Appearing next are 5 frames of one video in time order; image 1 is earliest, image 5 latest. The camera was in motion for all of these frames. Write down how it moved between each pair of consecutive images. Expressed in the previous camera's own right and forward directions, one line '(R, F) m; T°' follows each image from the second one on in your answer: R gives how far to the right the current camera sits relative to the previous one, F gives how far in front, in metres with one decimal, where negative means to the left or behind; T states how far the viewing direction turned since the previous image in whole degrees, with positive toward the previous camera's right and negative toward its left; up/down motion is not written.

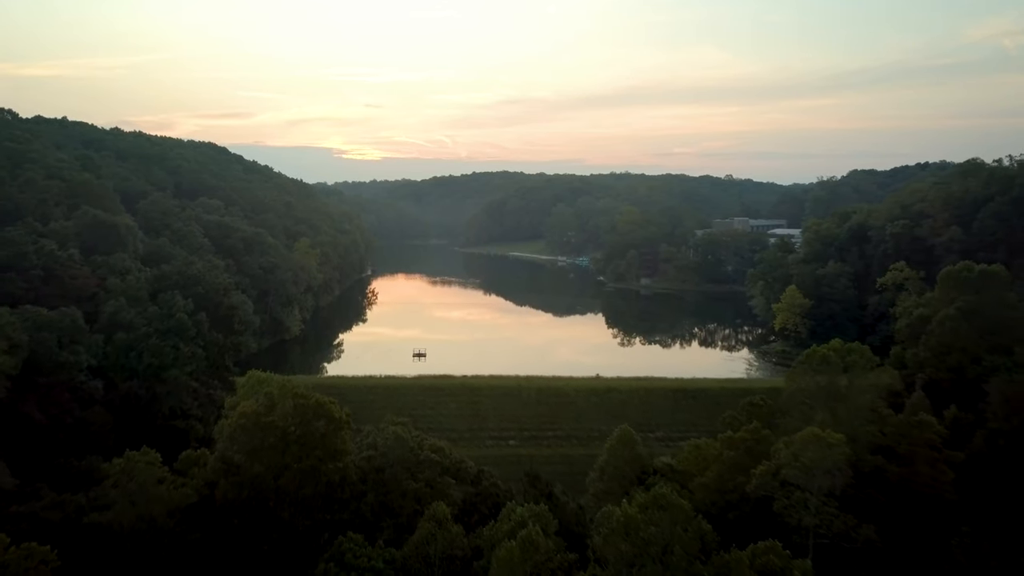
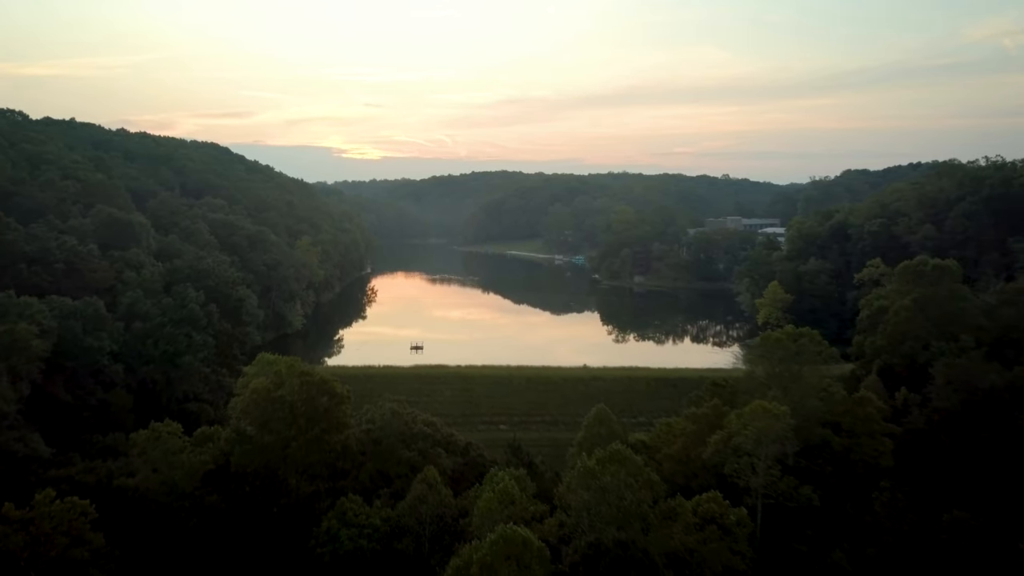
(+0.5, -2.1) m; 0°
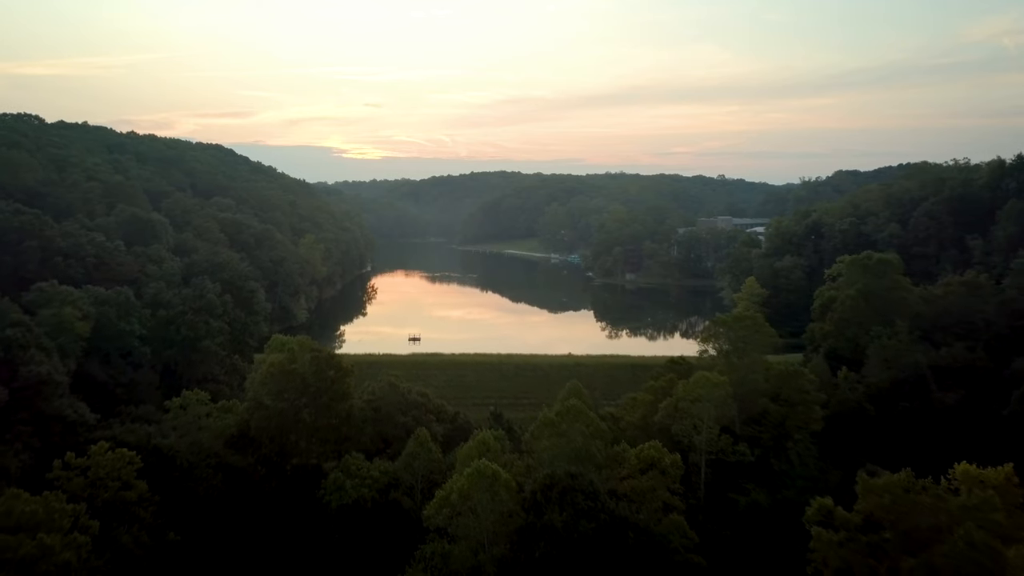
(+0.6, -3.2) m; 0°
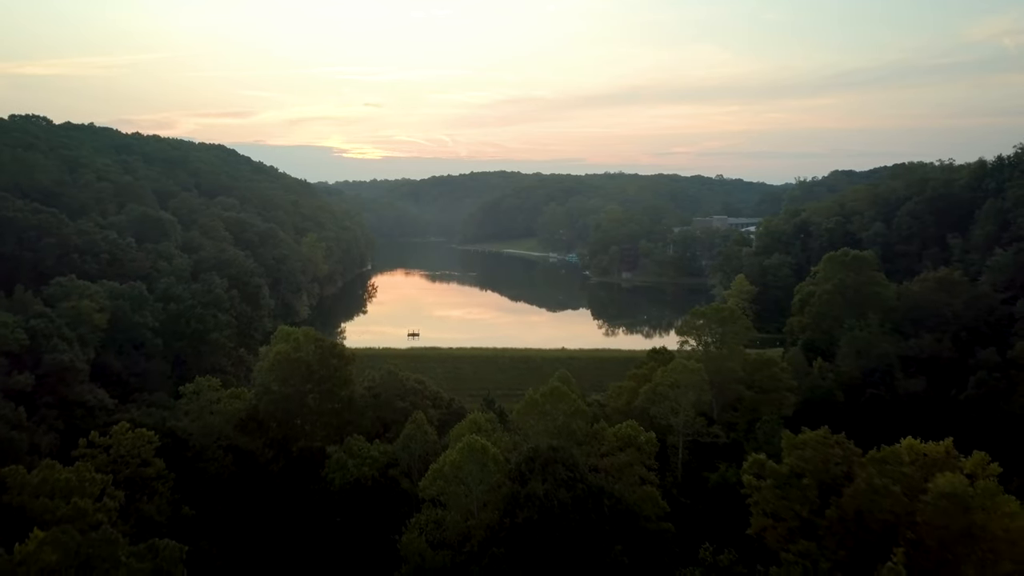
(+0.3, -1.6) m; 0°
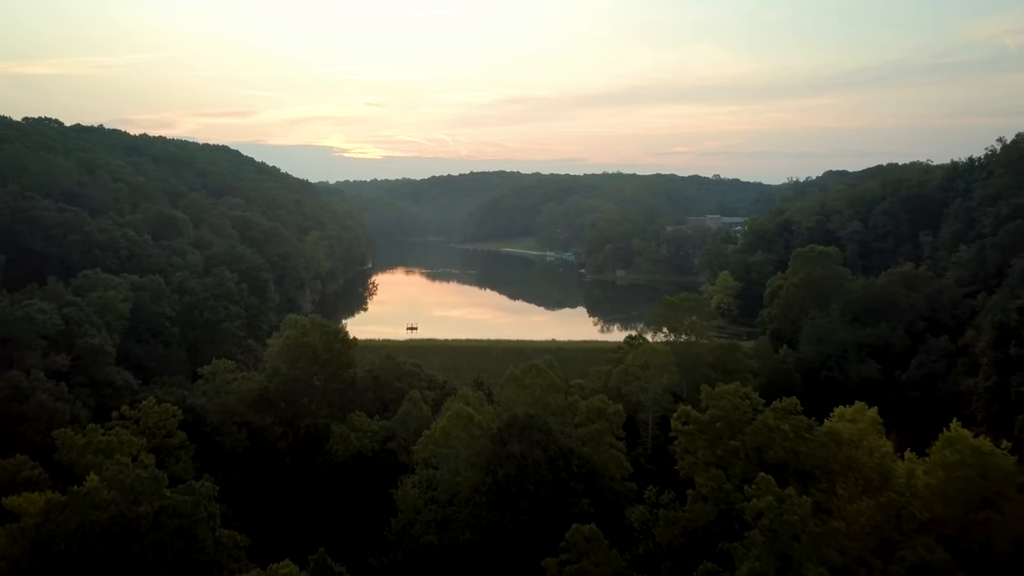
(+0.5, -2.6) m; 0°
